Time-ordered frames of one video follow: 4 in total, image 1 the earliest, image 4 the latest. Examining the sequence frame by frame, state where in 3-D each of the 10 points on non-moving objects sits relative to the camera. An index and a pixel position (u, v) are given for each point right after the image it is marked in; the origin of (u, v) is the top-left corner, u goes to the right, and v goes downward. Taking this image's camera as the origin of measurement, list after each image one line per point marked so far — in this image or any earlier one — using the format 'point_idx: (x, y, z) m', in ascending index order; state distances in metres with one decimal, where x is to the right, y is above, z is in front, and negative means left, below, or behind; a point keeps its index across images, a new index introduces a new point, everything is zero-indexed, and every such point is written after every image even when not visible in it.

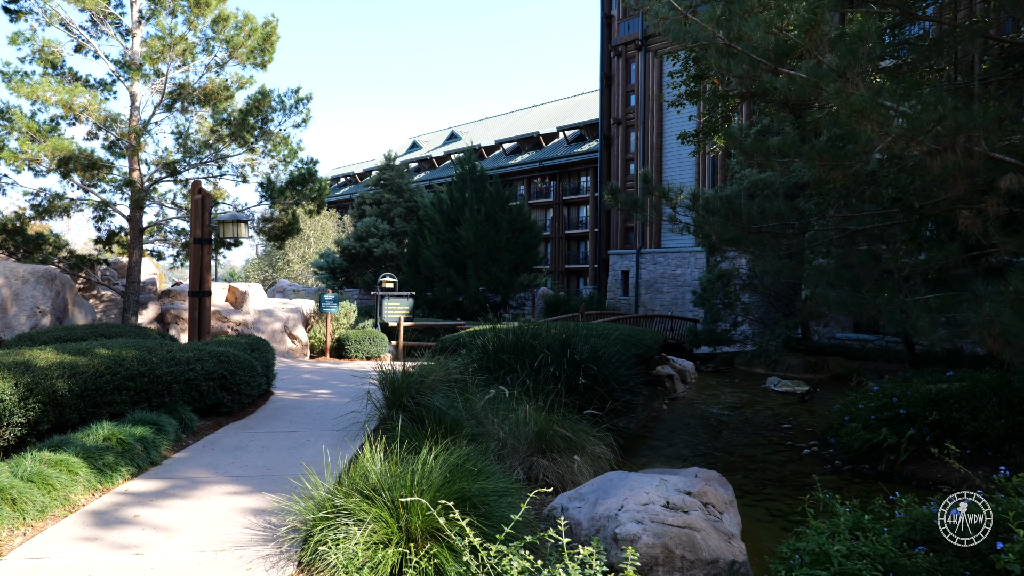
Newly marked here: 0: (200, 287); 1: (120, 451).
0: (-4.4, 0.0, +9.5) m
1: (-3.1, -1.3, +5.3) m
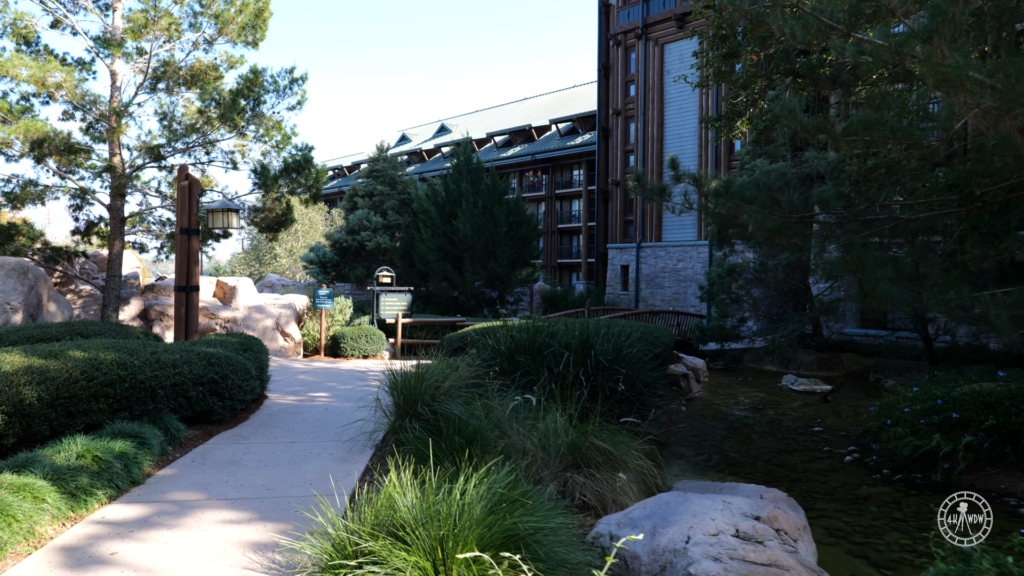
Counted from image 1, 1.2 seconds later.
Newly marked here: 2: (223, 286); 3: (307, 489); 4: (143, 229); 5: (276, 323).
0: (-4.3, +0.1, +8.7) m
1: (-2.9, -1.3, +4.6) m
2: (-5.7, 0.0, +13.1) m
3: (-1.4, -1.4, +4.6) m
4: (-7.4, +1.2, +13.4) m
5: (-4.5, -0.7, +12.7) m
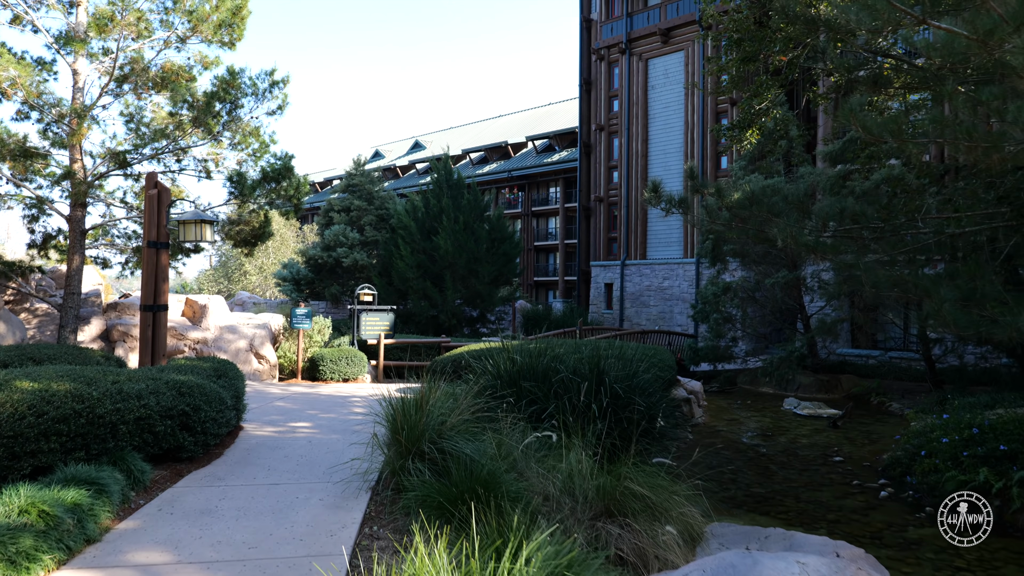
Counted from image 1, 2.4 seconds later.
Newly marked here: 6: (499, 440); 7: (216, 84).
0: (-4.3, -0.1, +7.9) m
1: (-2.7, -1.4, +3.8) m
2: (-5.9, -0.3, +12.2) m
3: (-1.2, -1.5, +3.9) m
4: (-7.6, +0.9, +12.5) m
5: (-4.7, -1.0, +11.9) m
6: (-0.1, -1.2, +5.0) m
7: (-5.0, +3.4, +11.2) m
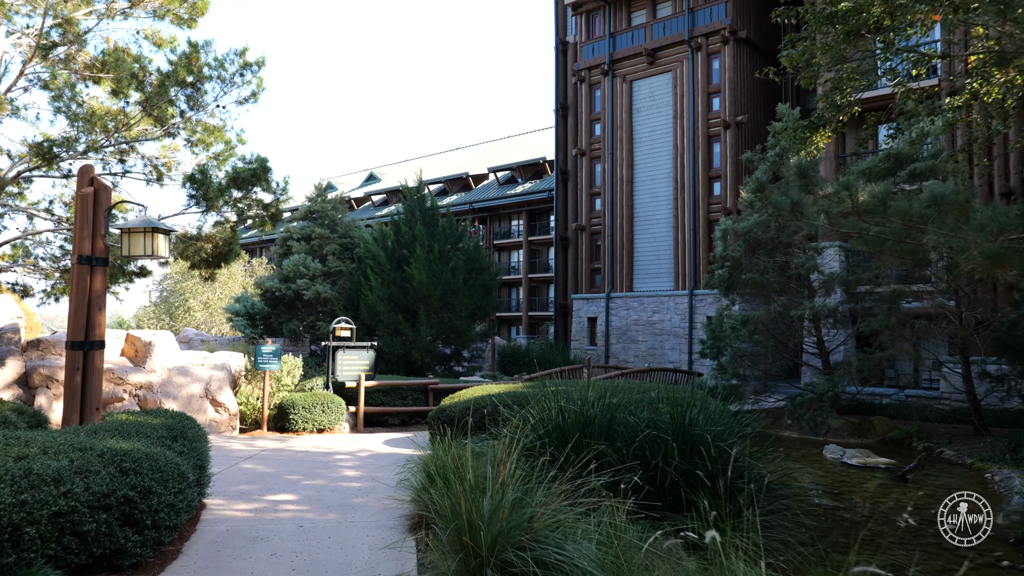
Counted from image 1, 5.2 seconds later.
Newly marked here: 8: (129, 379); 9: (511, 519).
0: (-3.8, -0.4, +6.0) m
1: (-2.0, -1.4, +2.0) m
2: (-5.8, -0.8, +10.1) m
3: (-0.5, -1.6, +2.1) m
4: (-7.5, +0.3, +10.4) m
5: (-4.6, -1.5, +9.9) m
6: (+0.5, -1.3, +3.4) m
7: (-4.8, +3.0, +9.4) m
8: (-5.4, -1.3, +9.4) m
9: (0.0, -1.2, +3.4) m
